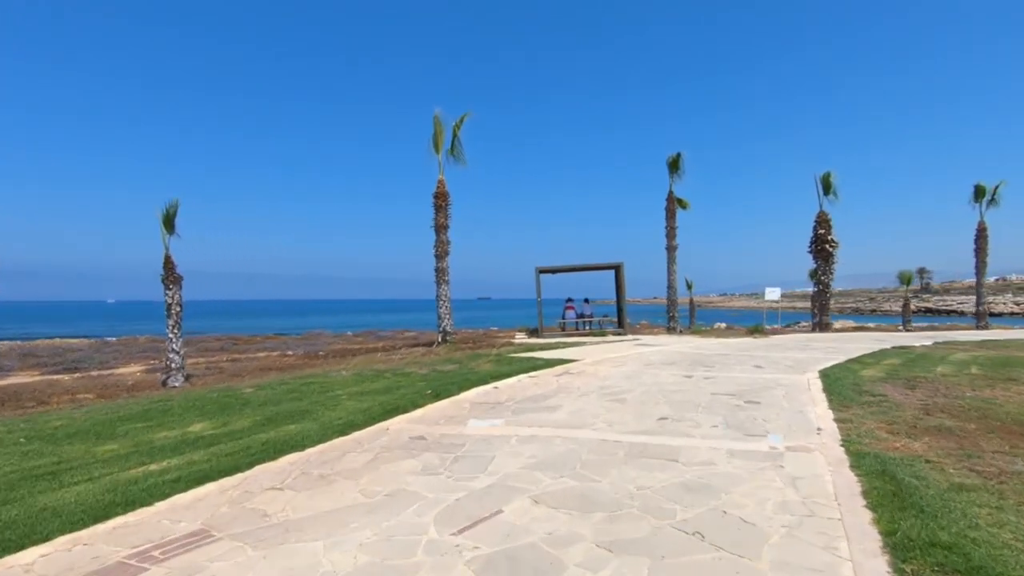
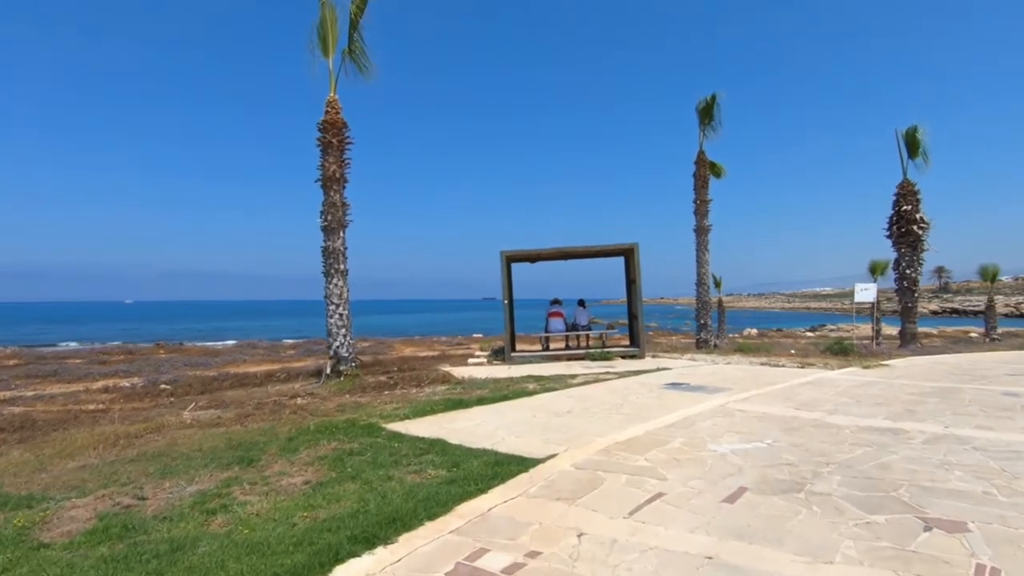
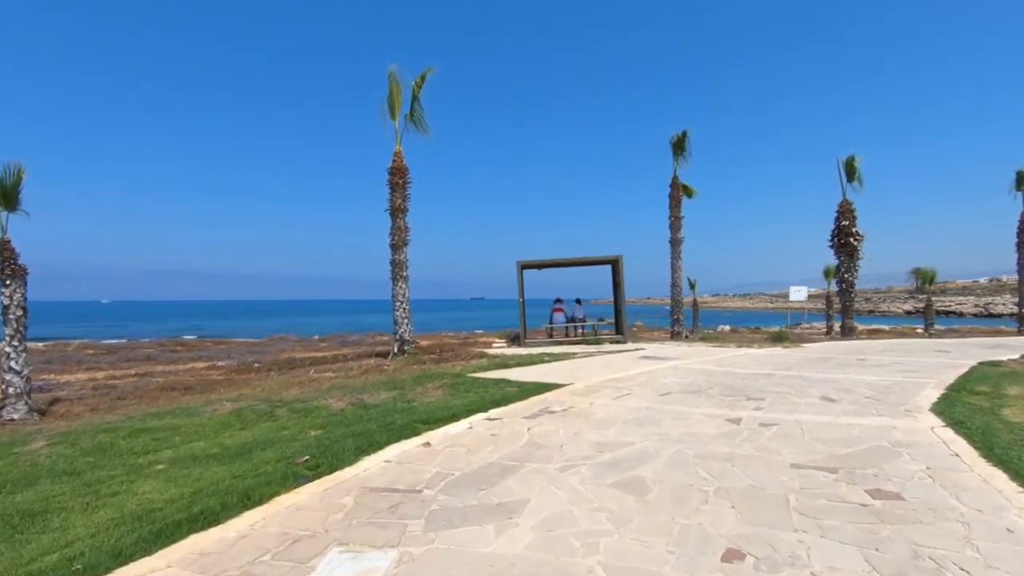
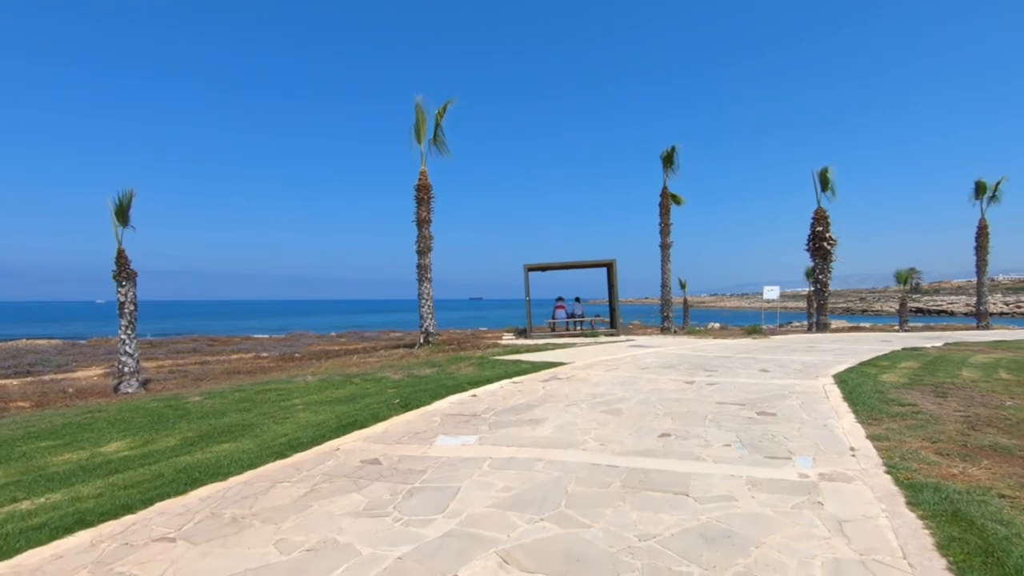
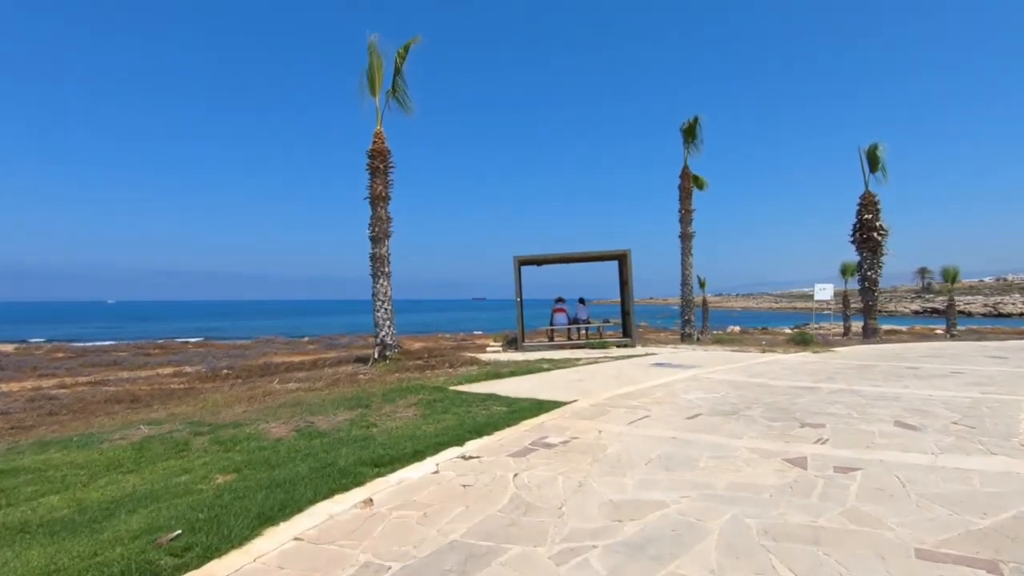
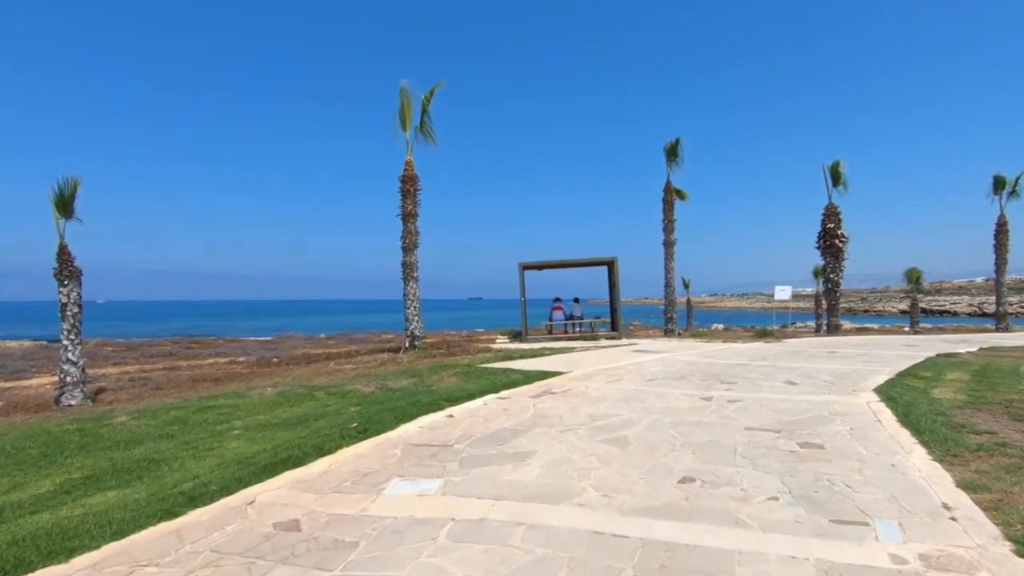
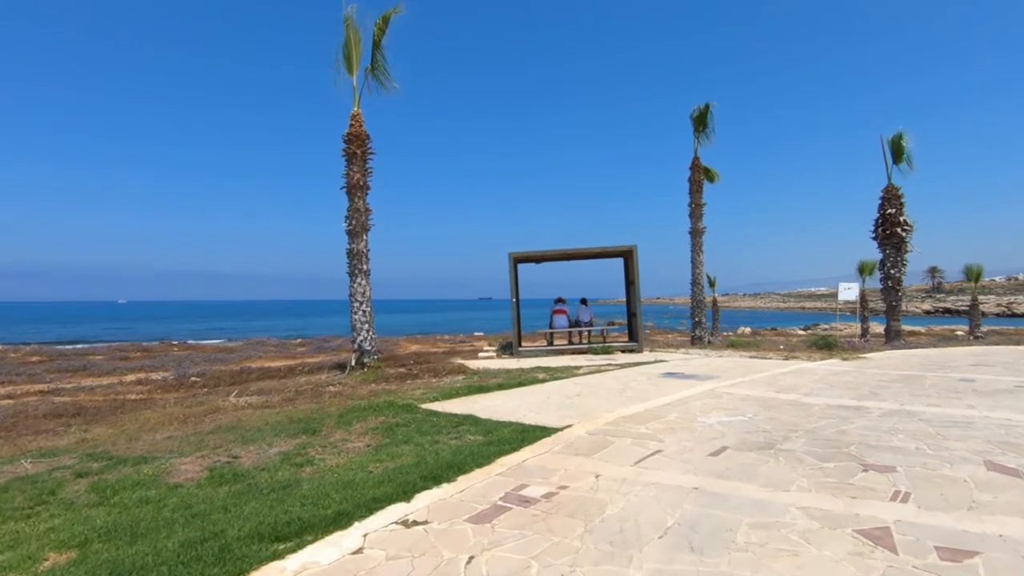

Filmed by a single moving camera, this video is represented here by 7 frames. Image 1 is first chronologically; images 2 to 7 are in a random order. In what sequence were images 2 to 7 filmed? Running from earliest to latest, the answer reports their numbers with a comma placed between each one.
4, 6, 3, 5, 7, 2
